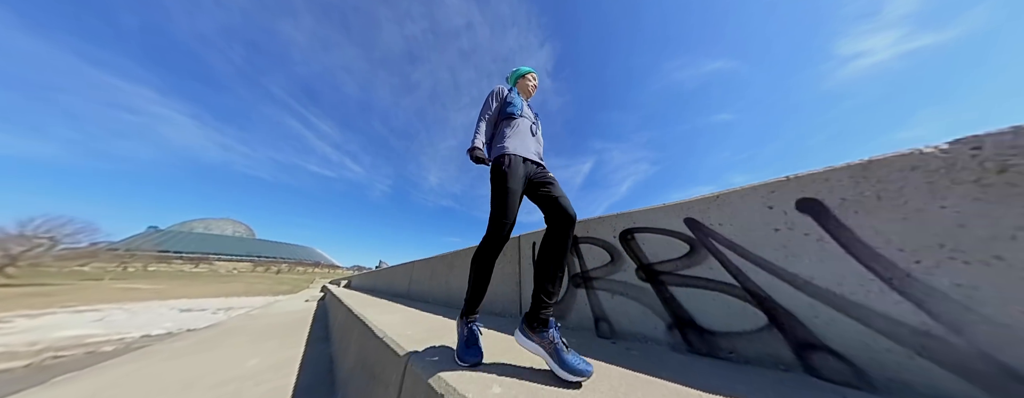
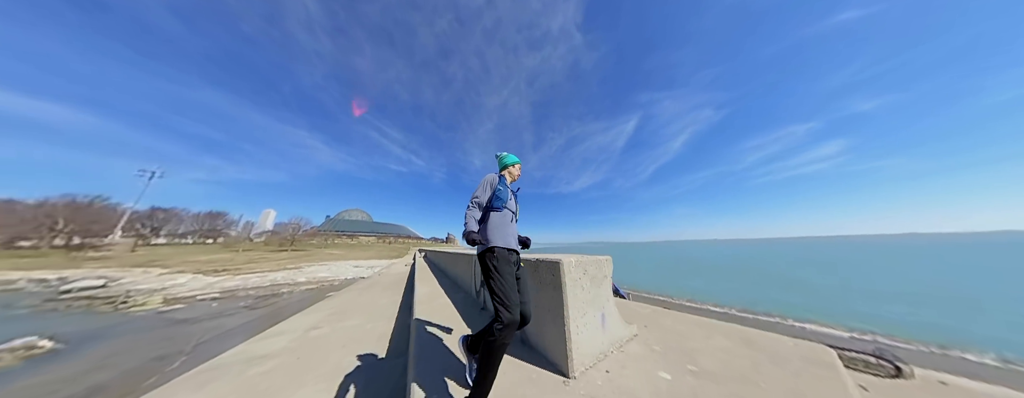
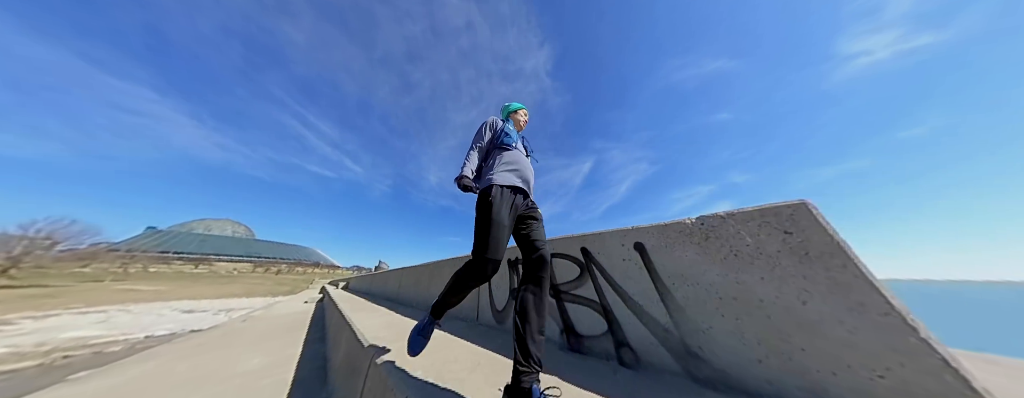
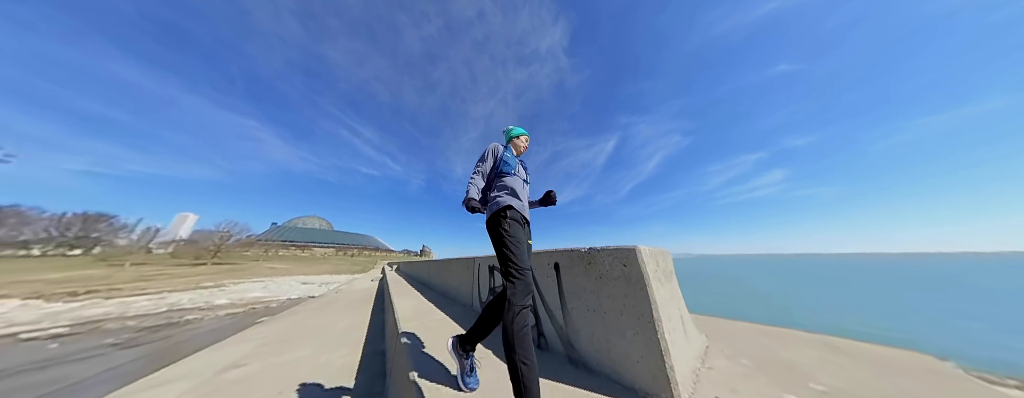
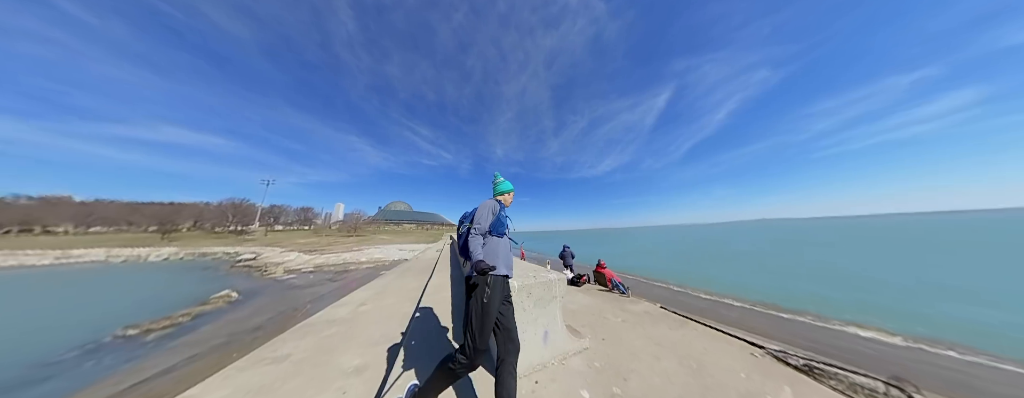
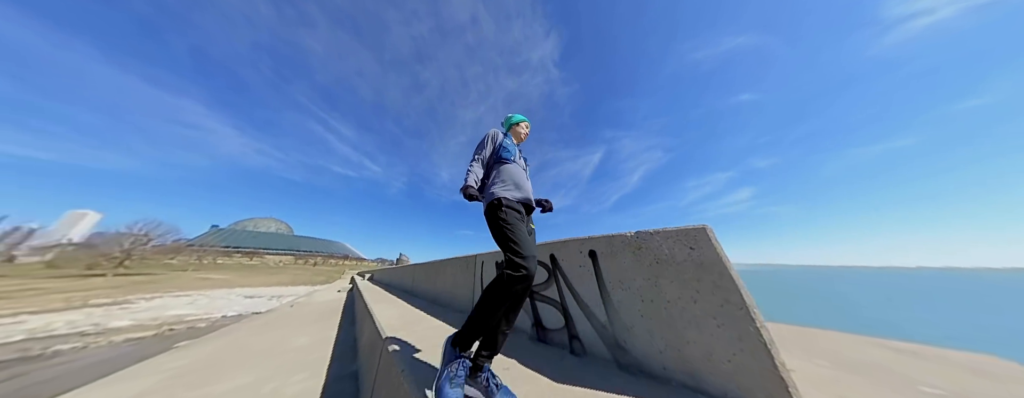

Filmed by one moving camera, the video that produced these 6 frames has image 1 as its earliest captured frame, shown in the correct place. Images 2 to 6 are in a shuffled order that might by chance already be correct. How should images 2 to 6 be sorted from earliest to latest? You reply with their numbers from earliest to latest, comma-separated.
3, 6, 4, 2, 5
